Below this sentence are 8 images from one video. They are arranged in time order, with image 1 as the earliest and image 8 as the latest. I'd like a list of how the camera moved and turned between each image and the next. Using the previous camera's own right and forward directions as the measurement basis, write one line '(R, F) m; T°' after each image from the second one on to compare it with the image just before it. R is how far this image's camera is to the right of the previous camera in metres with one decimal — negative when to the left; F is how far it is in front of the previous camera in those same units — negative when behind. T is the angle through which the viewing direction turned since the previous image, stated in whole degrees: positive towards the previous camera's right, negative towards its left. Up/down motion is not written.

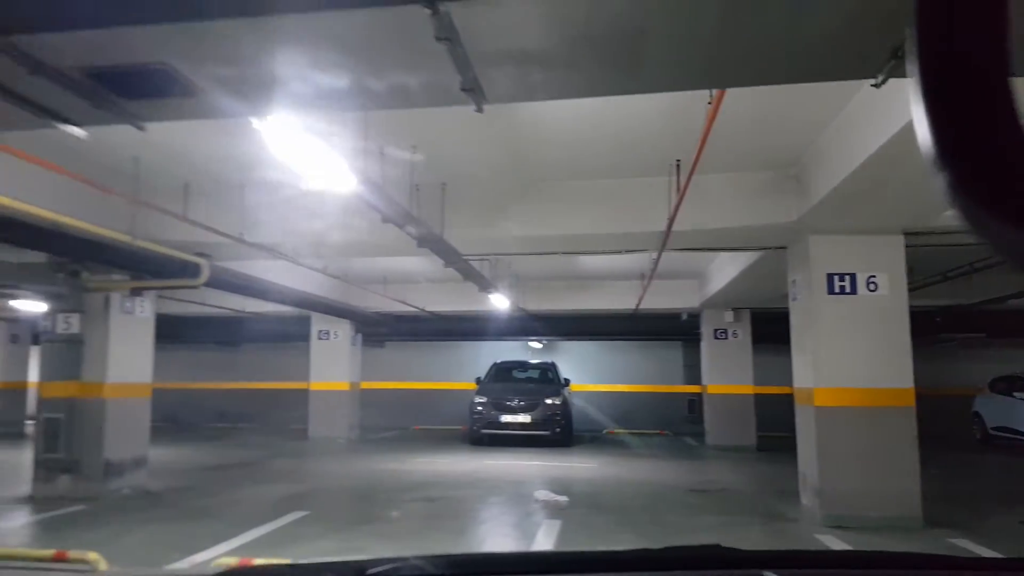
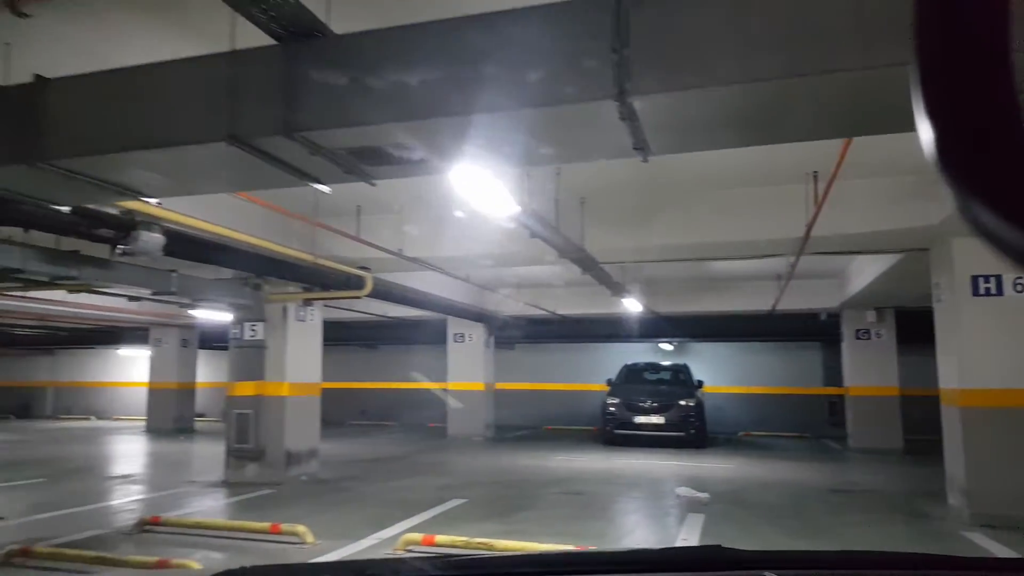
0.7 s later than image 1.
(-0.1, -0.5) m; -10°
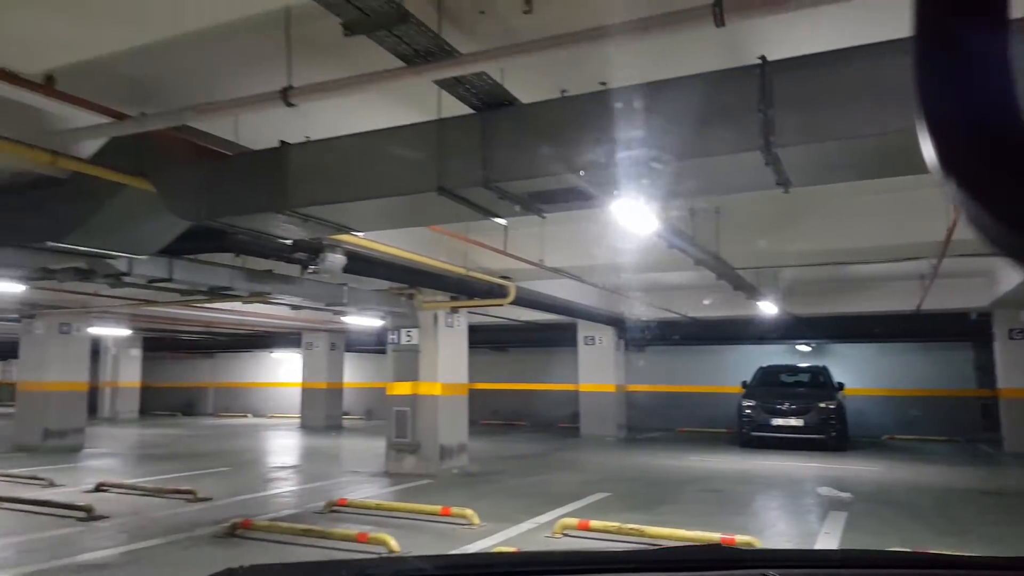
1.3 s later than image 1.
(-0.1, -0.6) m; -10°
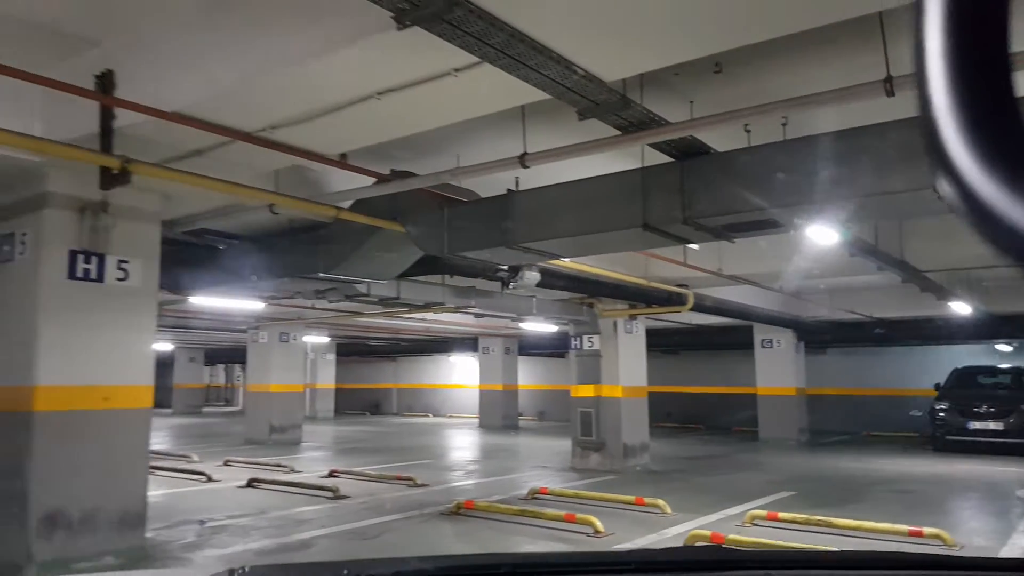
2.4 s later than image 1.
(-0.2, -0.8) m; -13°
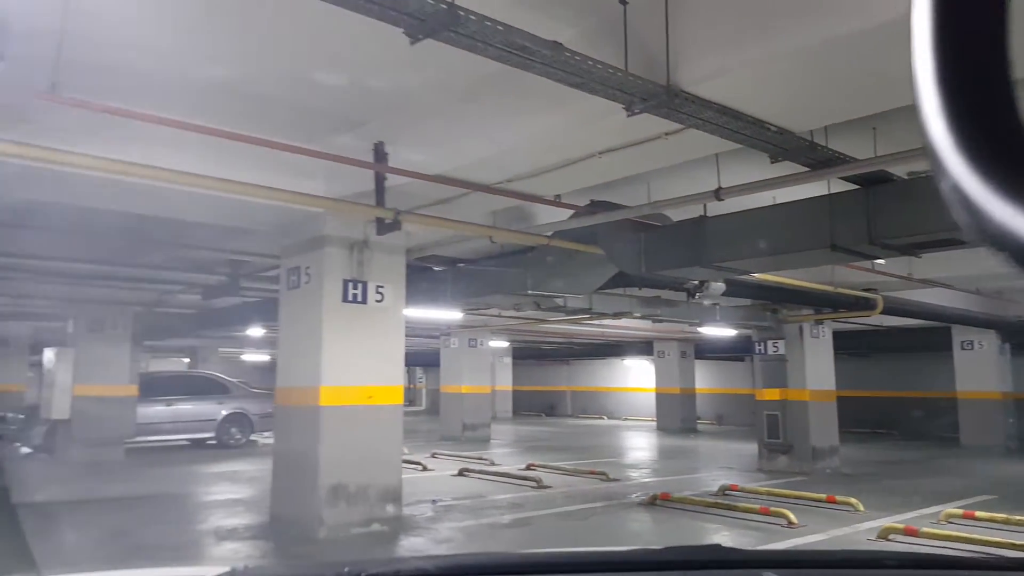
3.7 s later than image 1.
(-0.2, -0.9) m; -13°
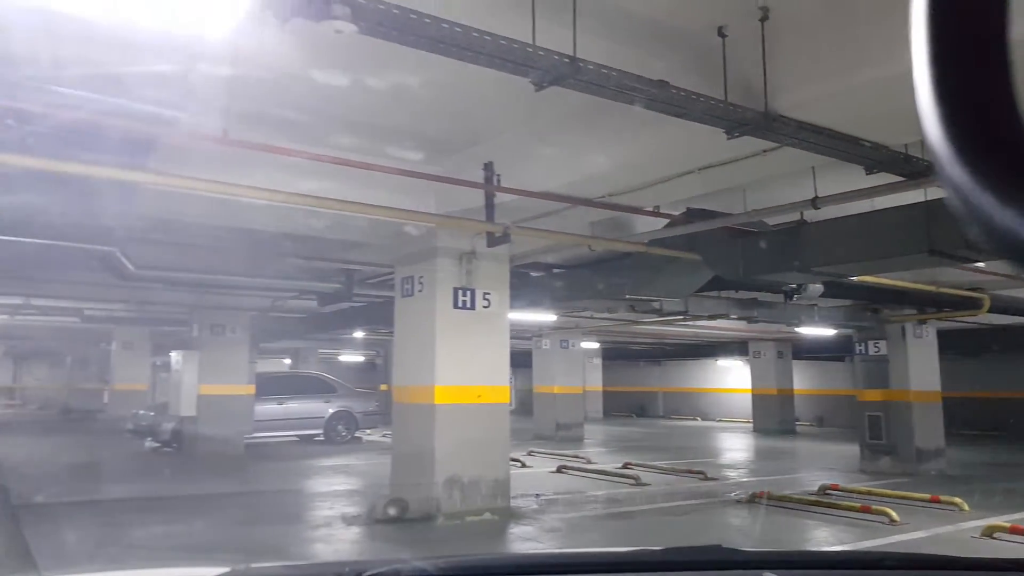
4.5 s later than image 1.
(-0.1, -0.4) m; -7°
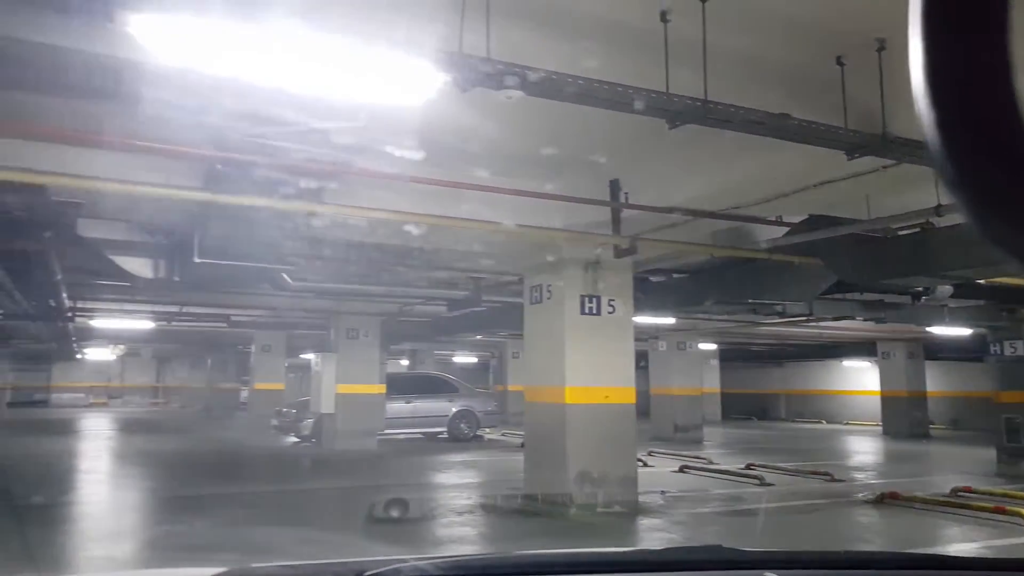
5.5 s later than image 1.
(-0.1, -0.6) m; -9°
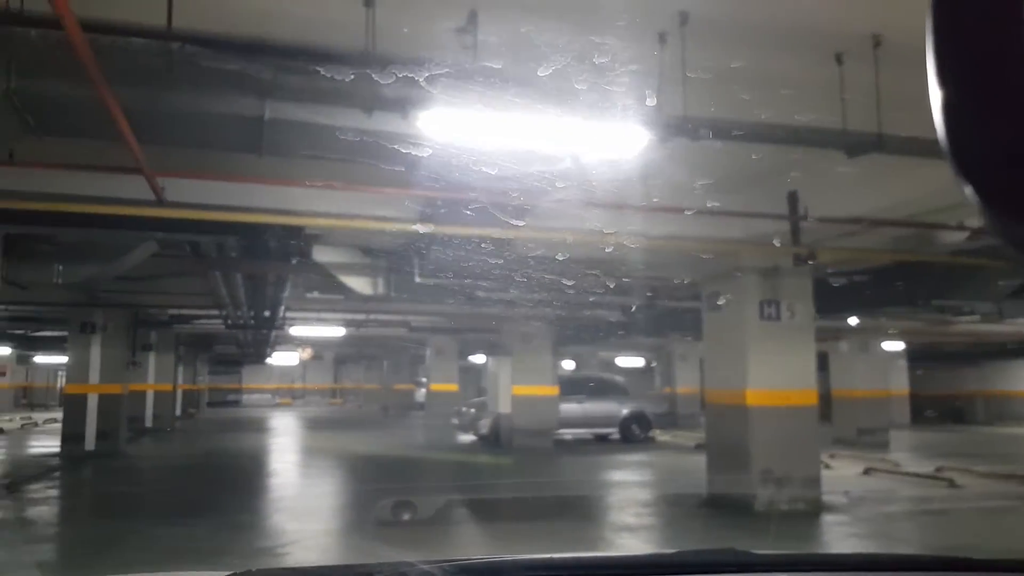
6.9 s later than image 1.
(-0.2, -0.8) m; -13°
